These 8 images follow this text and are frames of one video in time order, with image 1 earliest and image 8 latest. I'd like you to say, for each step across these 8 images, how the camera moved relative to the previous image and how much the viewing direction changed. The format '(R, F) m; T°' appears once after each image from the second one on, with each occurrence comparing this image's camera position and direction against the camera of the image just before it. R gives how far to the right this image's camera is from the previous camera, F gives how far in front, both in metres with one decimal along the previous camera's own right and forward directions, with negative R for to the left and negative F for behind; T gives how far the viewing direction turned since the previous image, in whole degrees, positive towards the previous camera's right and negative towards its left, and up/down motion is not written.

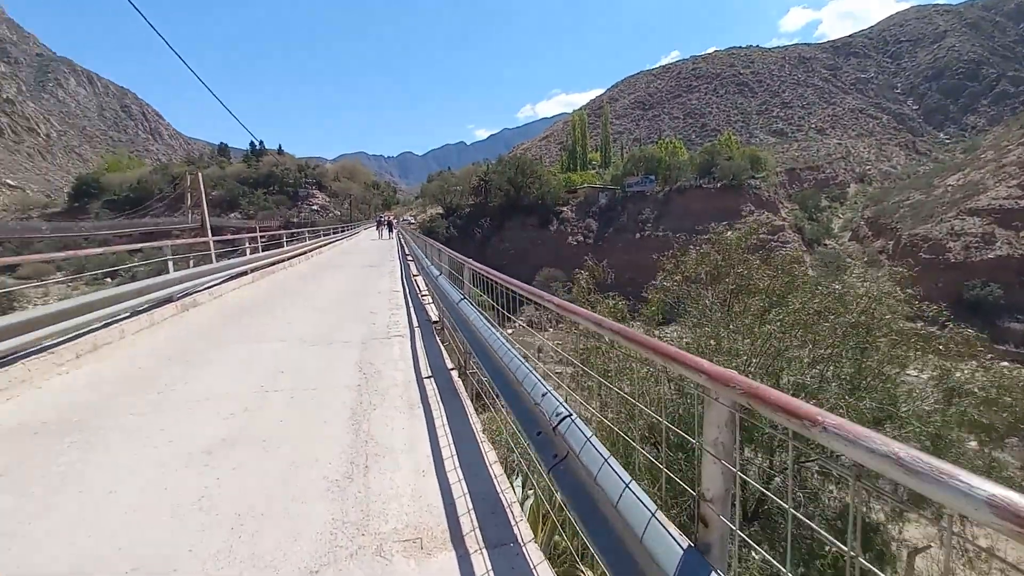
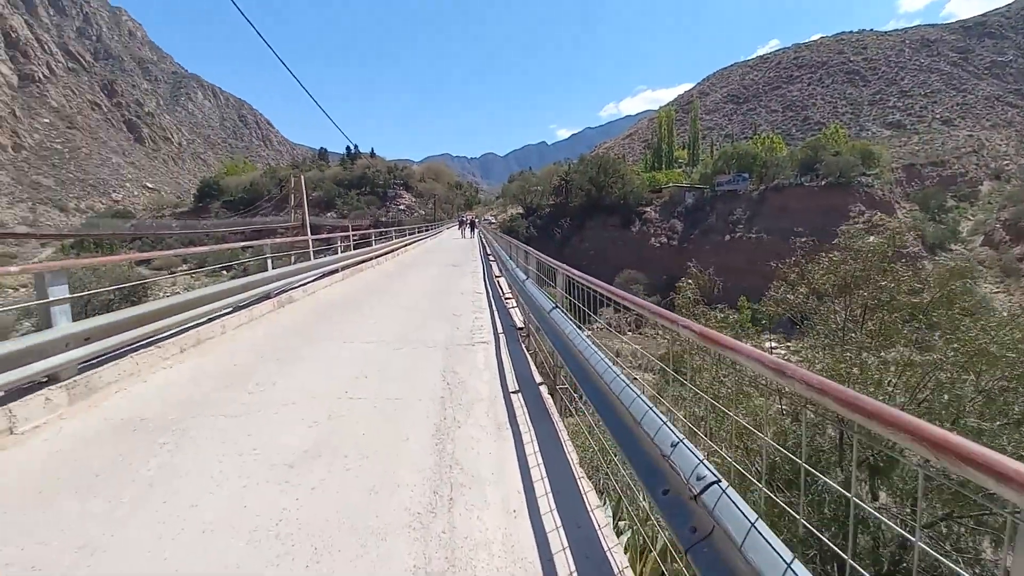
(-0.2, +0.3) m; -9°
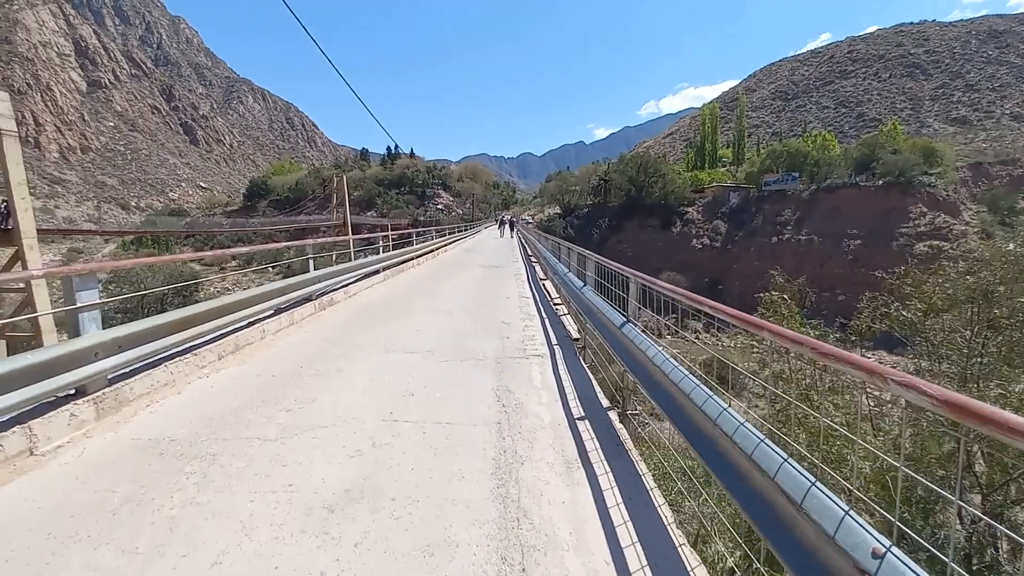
(-0.2, +0.4) m; -4°
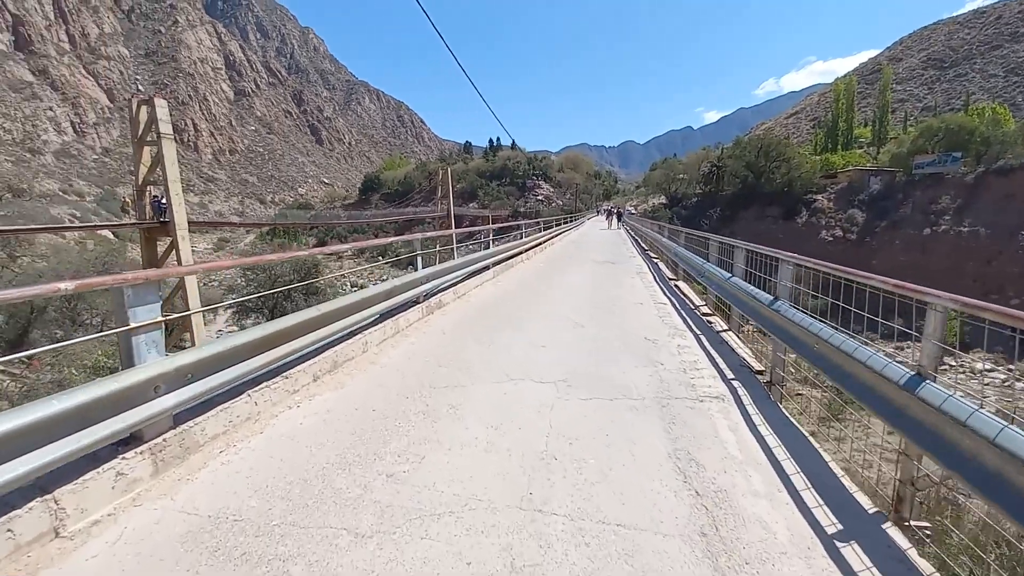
(-0.5, +1.0) m; -11°
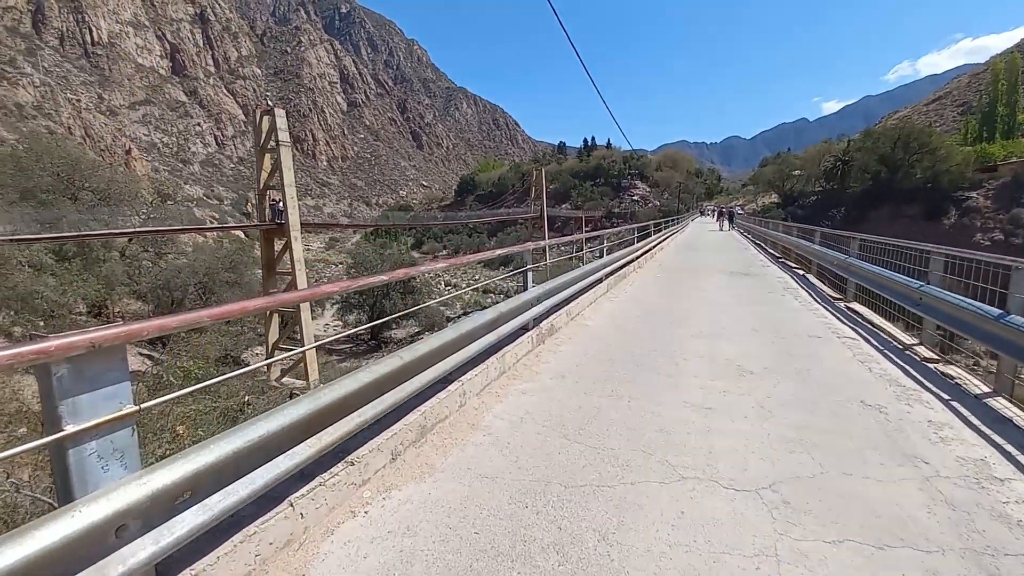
(-0.4, +1.1) m; -10°
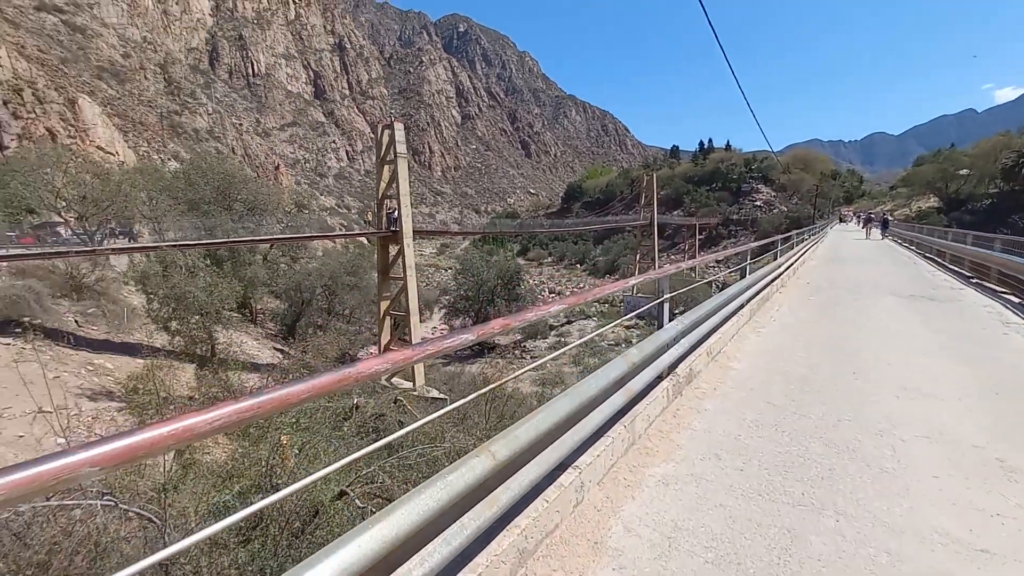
(-0.2, +0.9) m; -12°
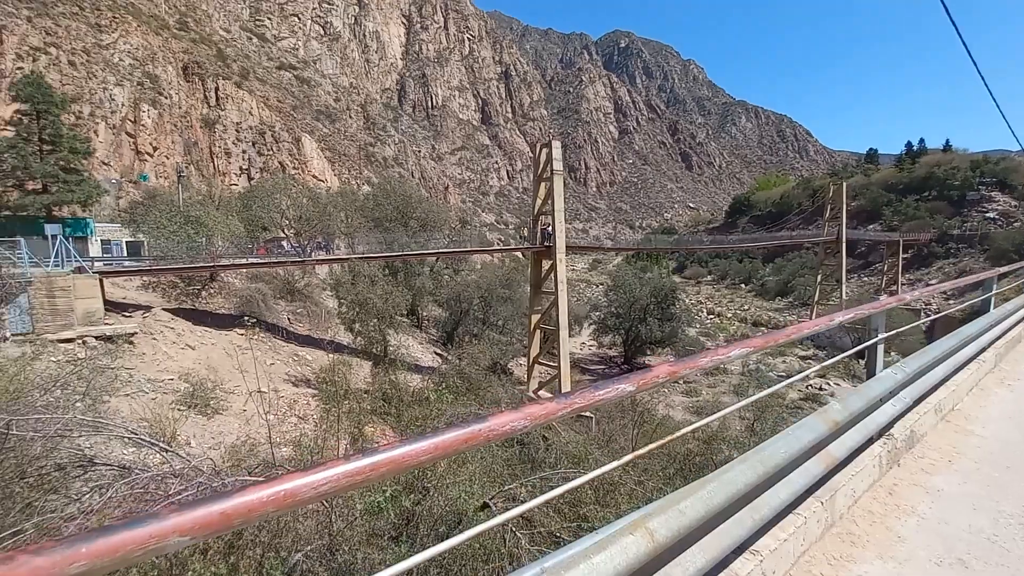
(0.0, +0.2) m; -18°
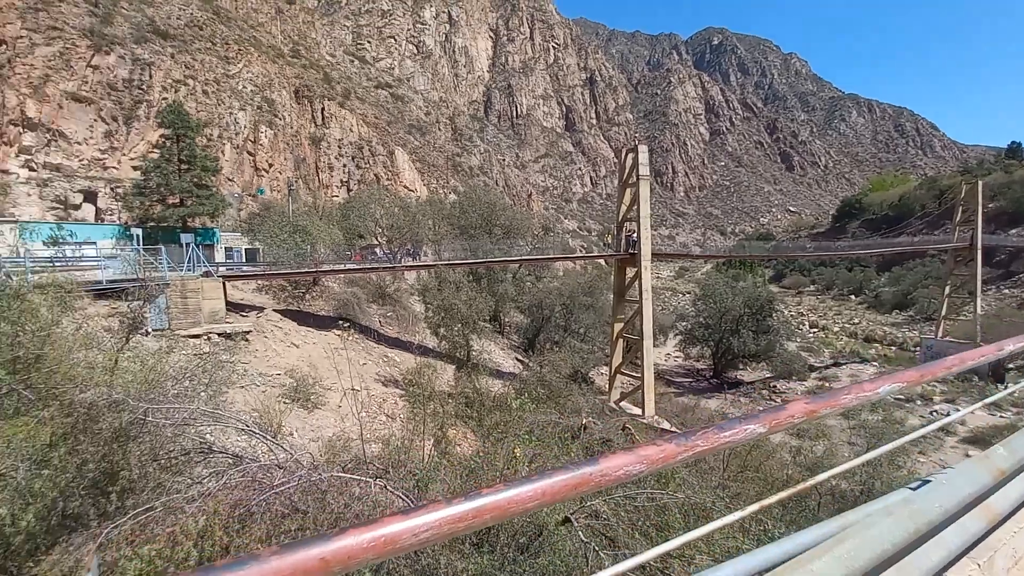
(0.0, +0.1) m; -10°
